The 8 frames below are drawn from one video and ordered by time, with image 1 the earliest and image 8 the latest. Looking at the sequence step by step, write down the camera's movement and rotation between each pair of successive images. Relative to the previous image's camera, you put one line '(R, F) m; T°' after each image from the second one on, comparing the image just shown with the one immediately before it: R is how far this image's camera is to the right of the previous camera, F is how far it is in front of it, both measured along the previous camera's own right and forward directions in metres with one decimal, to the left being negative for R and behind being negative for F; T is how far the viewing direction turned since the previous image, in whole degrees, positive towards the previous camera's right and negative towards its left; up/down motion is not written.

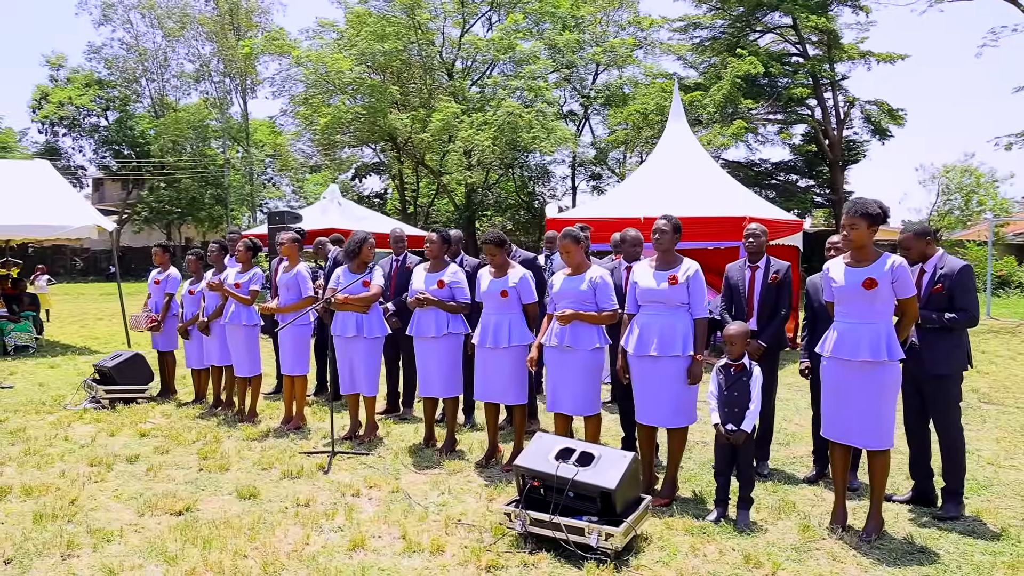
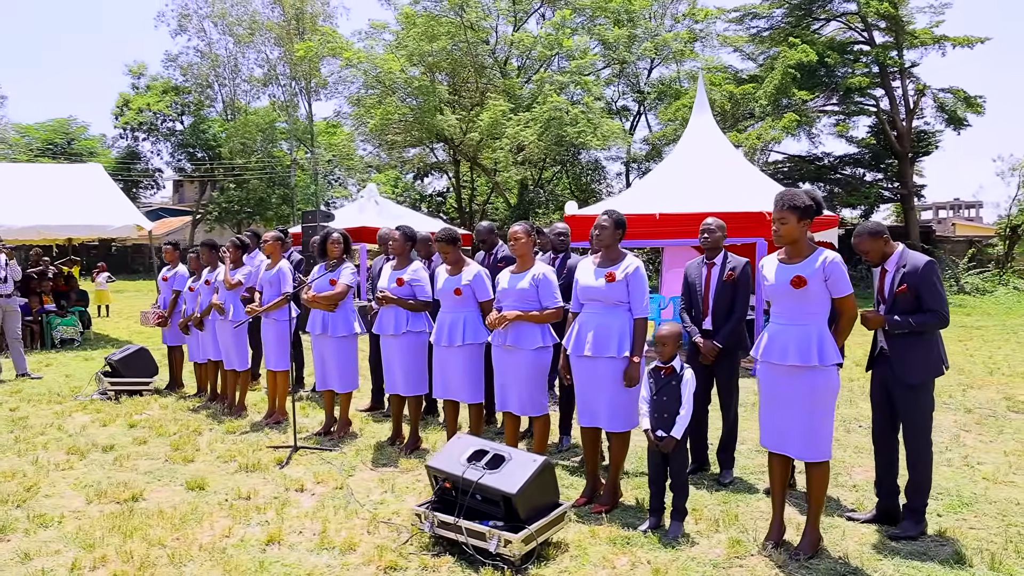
(+0.9, +0.1) m; -6°
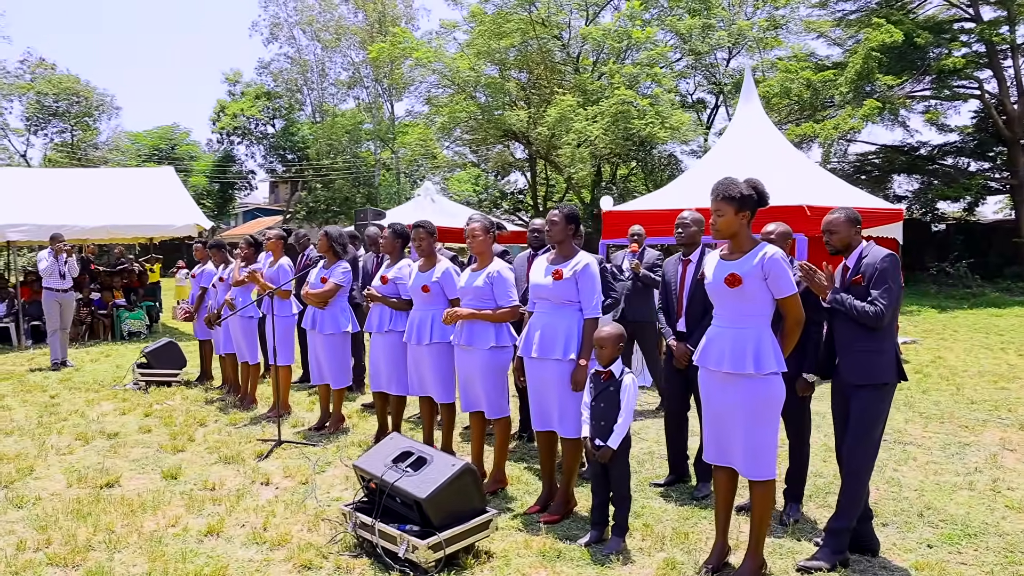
(+1.0, +0.2) m; -8°
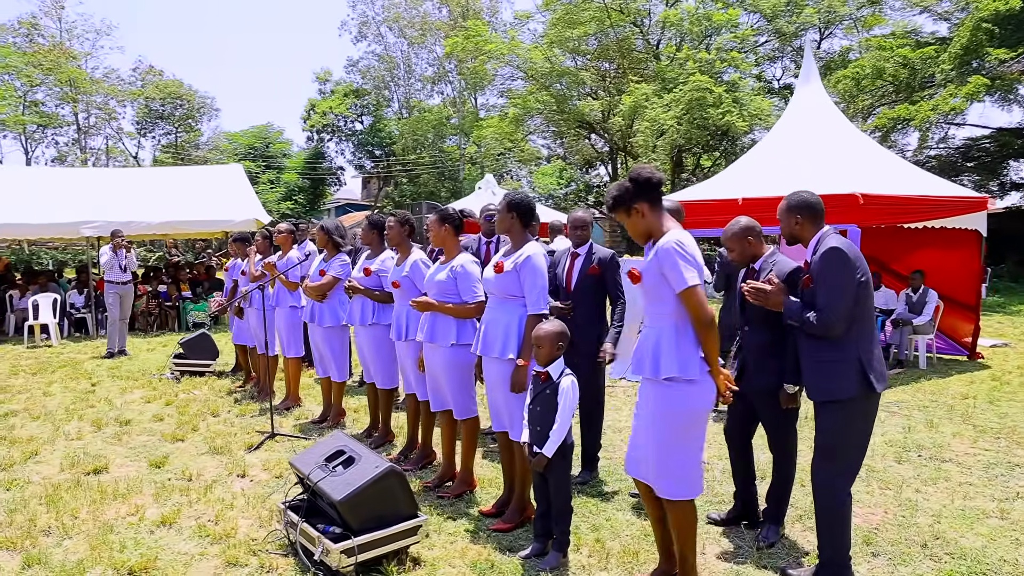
(+0.9, +0.3) m; -8°
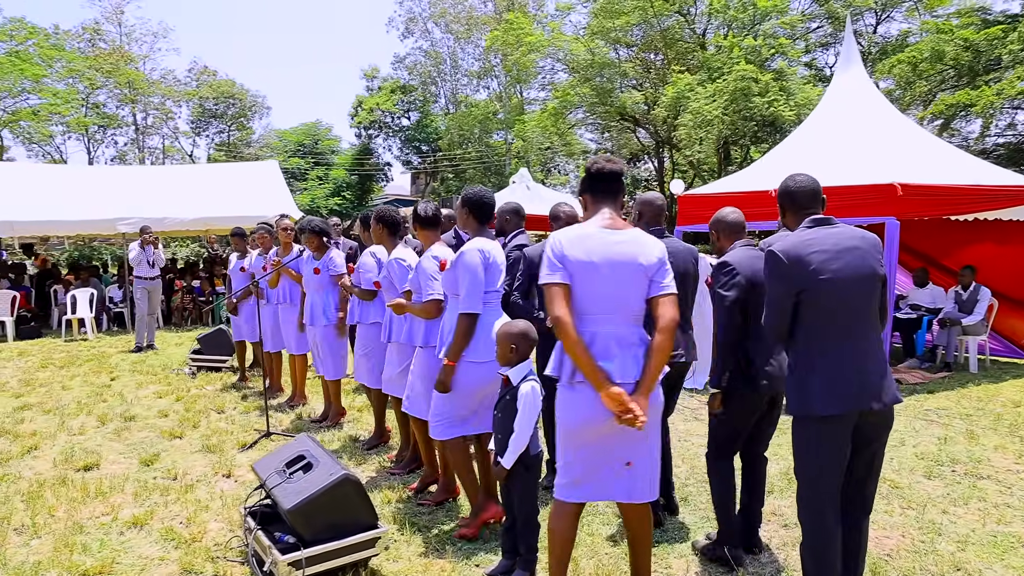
(+0.5, +0.3) m; -4°
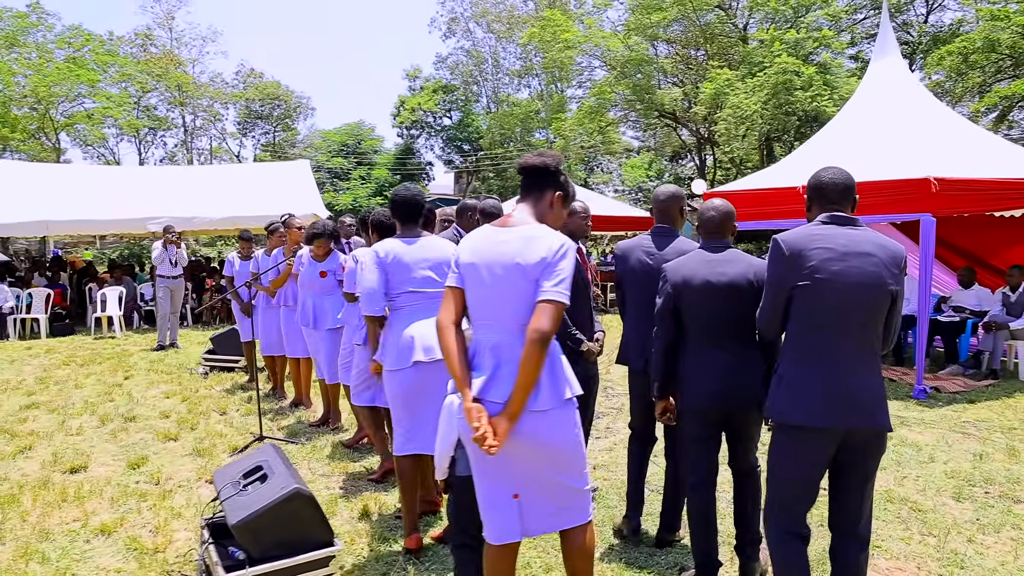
(+0.4, +0.3) m; -4°
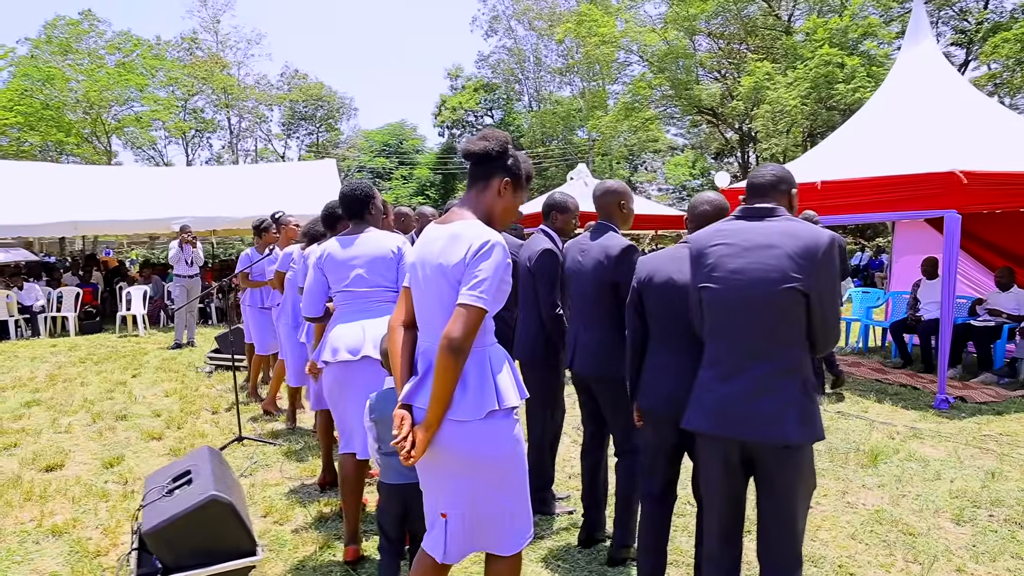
(+0.6, +0.2) m; -4°
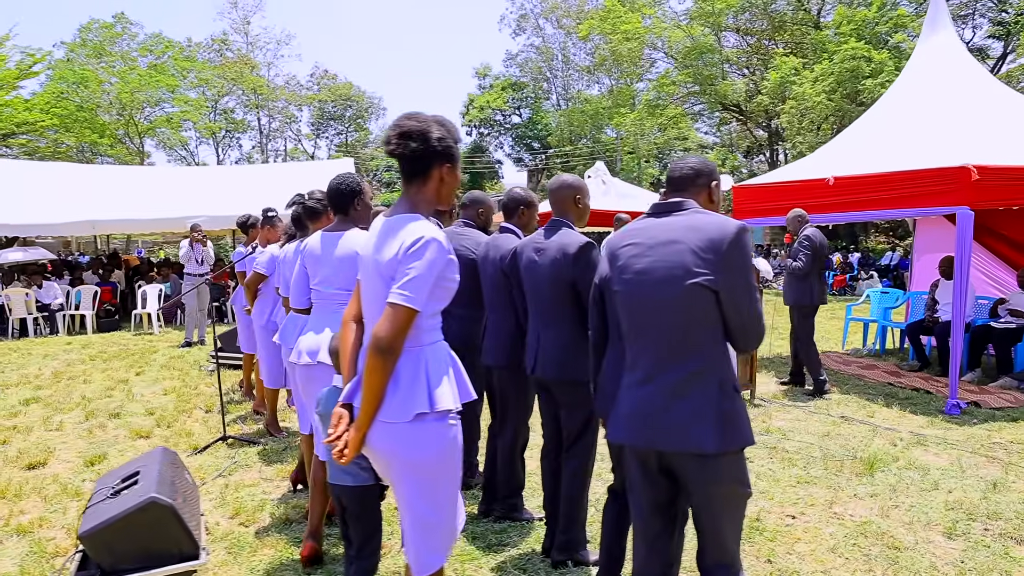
(+0.4, +0.1) m; -3°
